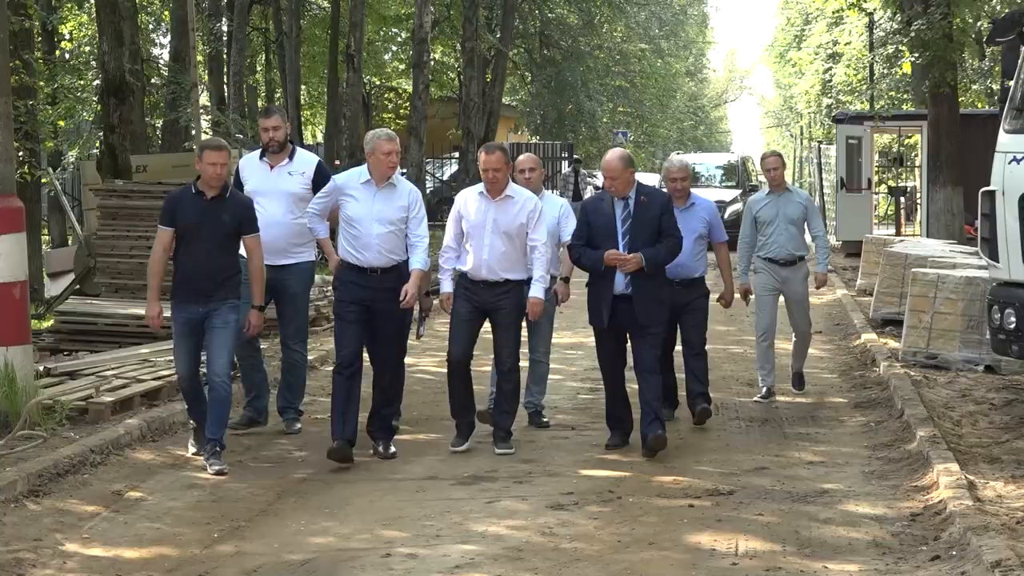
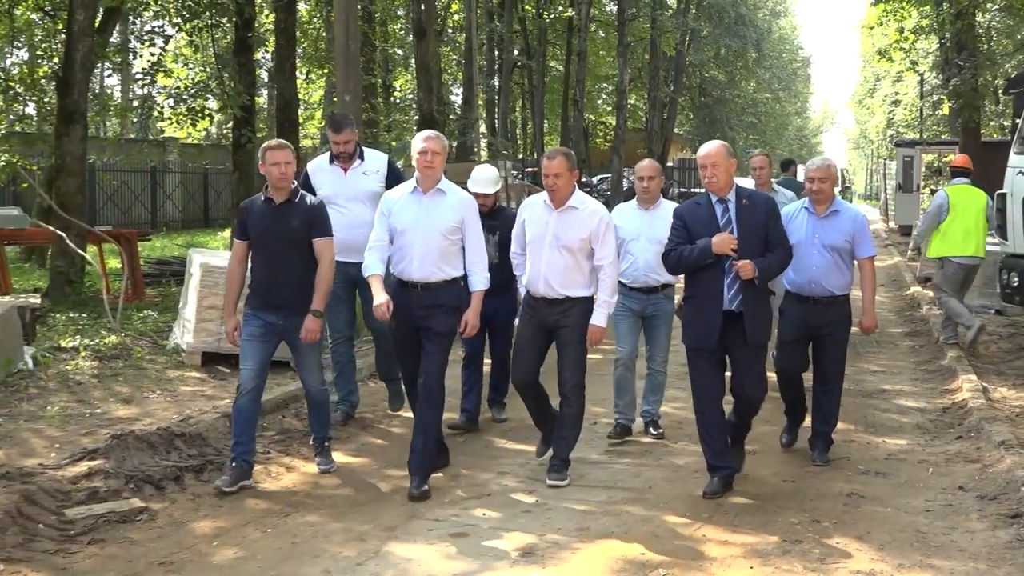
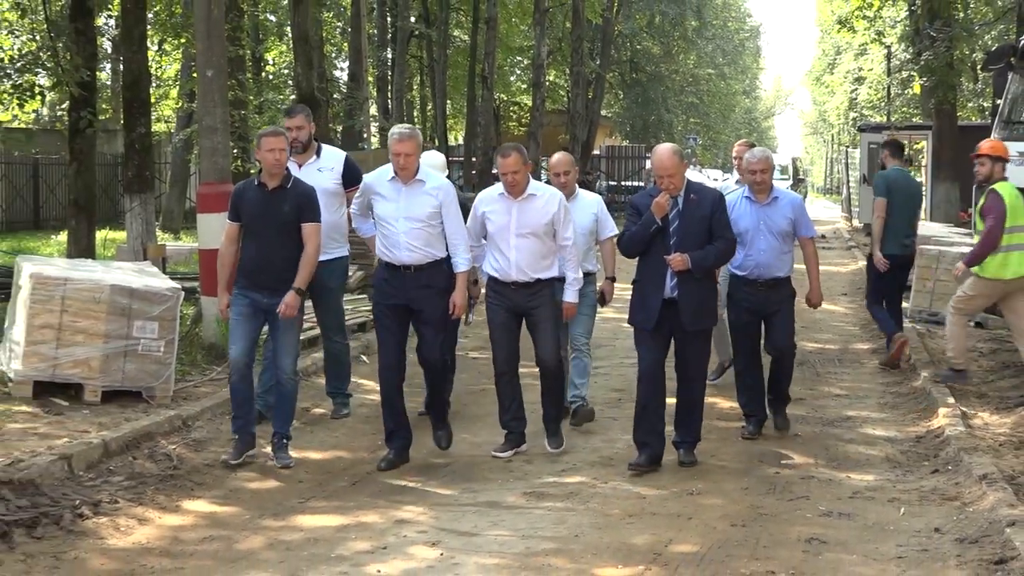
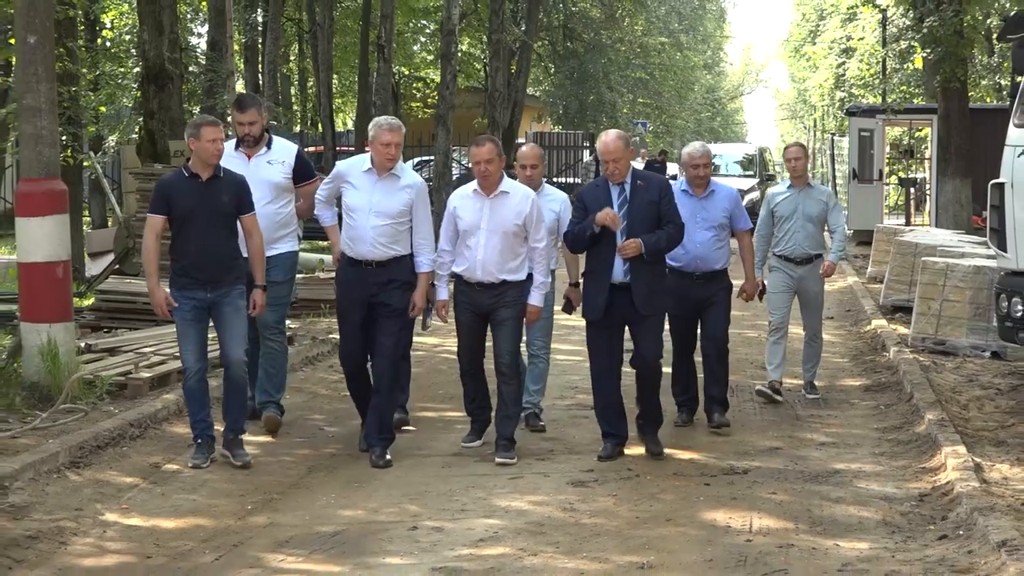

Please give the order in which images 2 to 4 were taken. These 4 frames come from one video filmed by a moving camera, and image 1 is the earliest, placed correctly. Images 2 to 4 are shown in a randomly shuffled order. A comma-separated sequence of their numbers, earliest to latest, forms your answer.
4, 3, 2
